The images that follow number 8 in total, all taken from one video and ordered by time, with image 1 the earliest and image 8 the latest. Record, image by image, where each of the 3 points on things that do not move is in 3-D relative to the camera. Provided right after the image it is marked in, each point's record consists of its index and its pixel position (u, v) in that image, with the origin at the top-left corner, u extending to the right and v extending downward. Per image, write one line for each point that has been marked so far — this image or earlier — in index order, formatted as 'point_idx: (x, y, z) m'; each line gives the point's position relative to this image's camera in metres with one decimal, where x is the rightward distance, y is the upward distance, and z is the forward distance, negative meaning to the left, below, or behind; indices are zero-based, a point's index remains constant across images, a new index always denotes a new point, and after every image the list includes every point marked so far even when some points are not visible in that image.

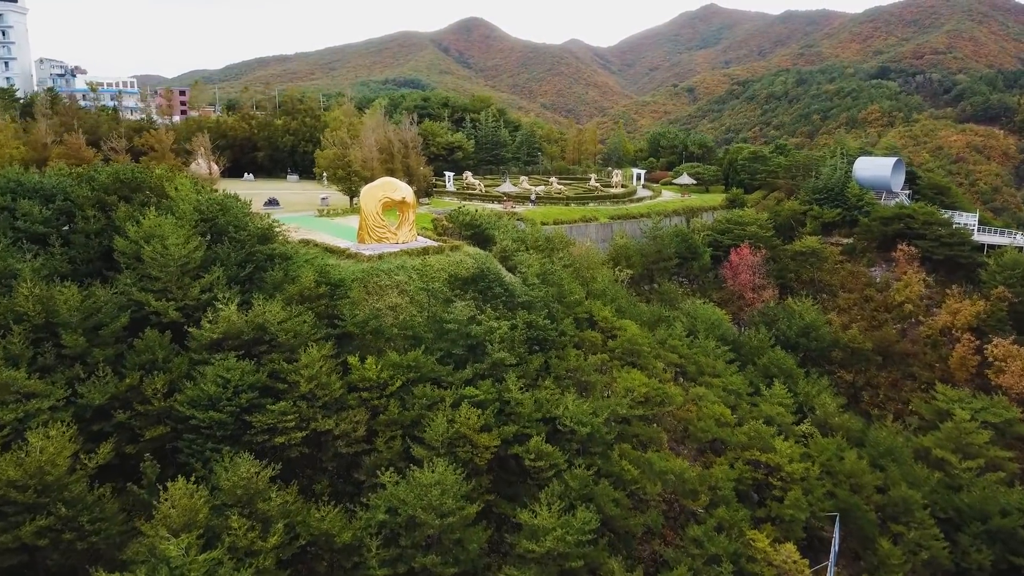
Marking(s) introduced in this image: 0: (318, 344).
0: (-4.5, -1.3, +18.7) m
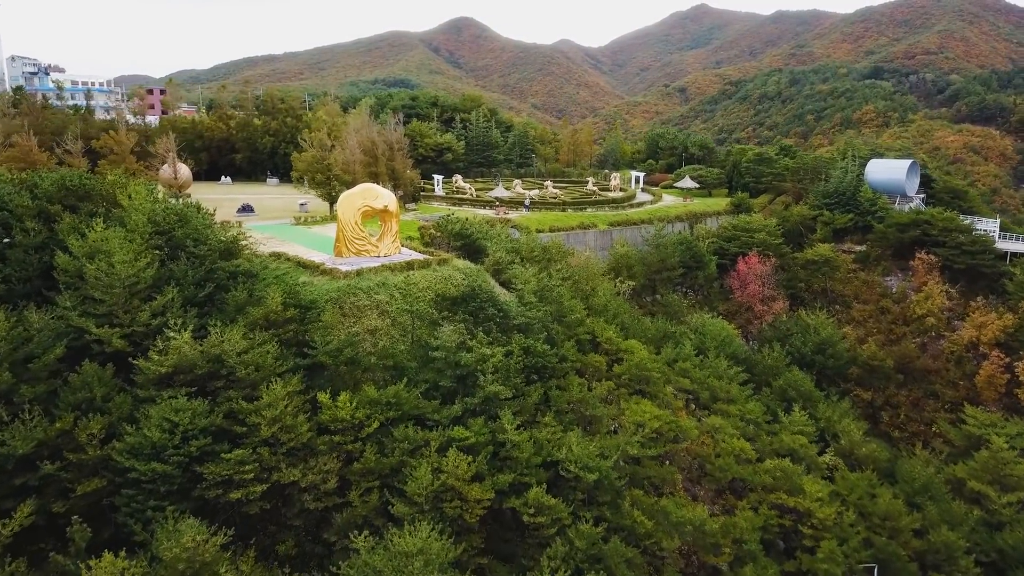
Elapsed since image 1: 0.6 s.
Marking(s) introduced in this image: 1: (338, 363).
0: (-4.6, -1.8, +16.2) m
1: (-3.7, -1.6, +17.1) m
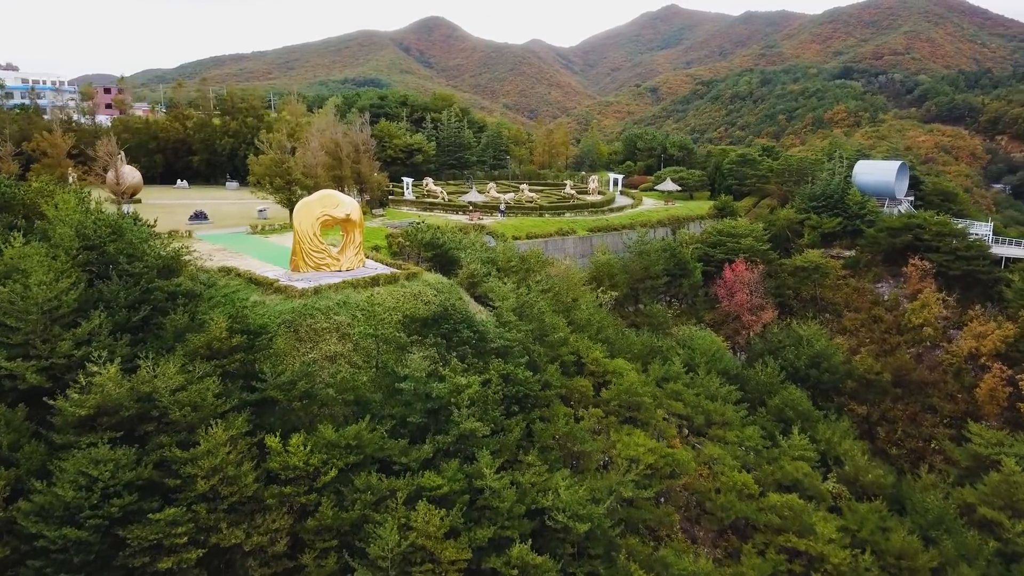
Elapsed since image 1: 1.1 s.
0: (-4.9, -2.3, +14.0) m
1: (-4.1, -2.0, +14.9) m
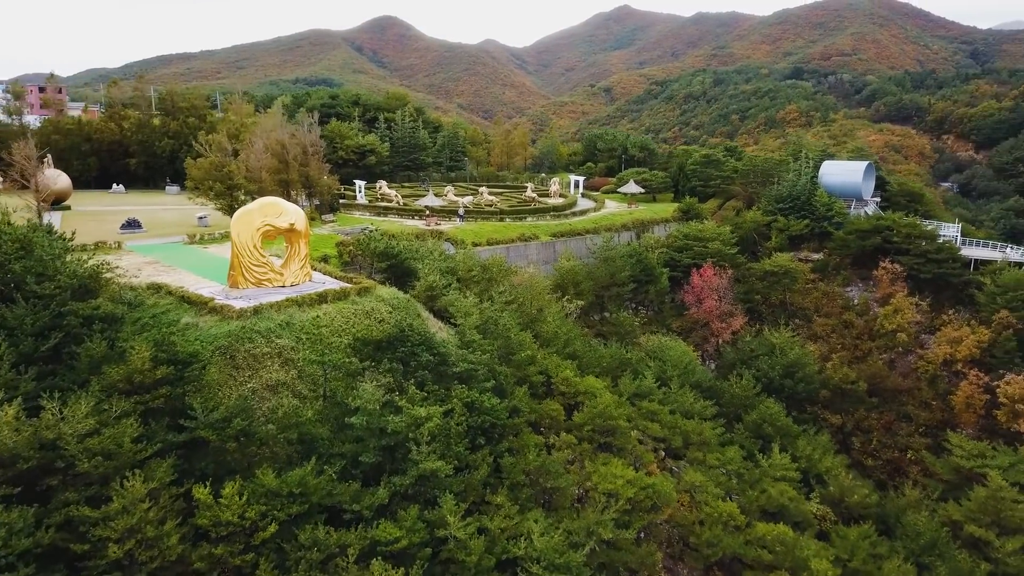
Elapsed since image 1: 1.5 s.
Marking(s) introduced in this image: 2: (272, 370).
0: (-5.5, -2.7, +12.1) m
1: (-4.6, -2.4, +13.1) m
2: (-4.6, -1.6, +15.4) m
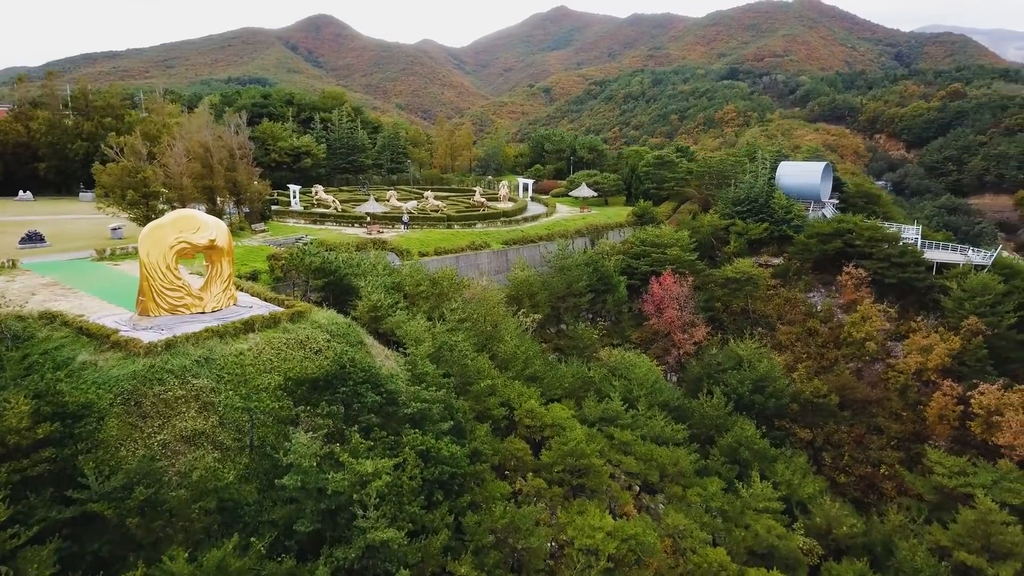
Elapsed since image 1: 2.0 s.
0: (-5.8, -3.2, +9.6) m
1: (-5.1, -2.9, +10.6) m
2: (-5.2, -2.1, +12.9) m
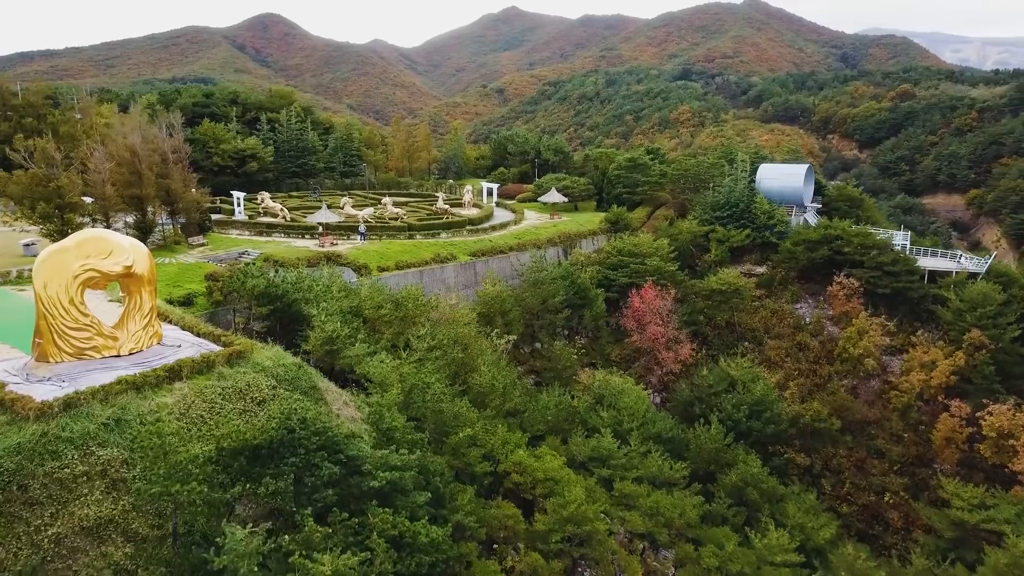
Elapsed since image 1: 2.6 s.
0: (-5.7, -3.8, +6.7) m
1: (-5.0, -3.5, +7.7) m
2: (-5.2, -2.6, +10.0) m
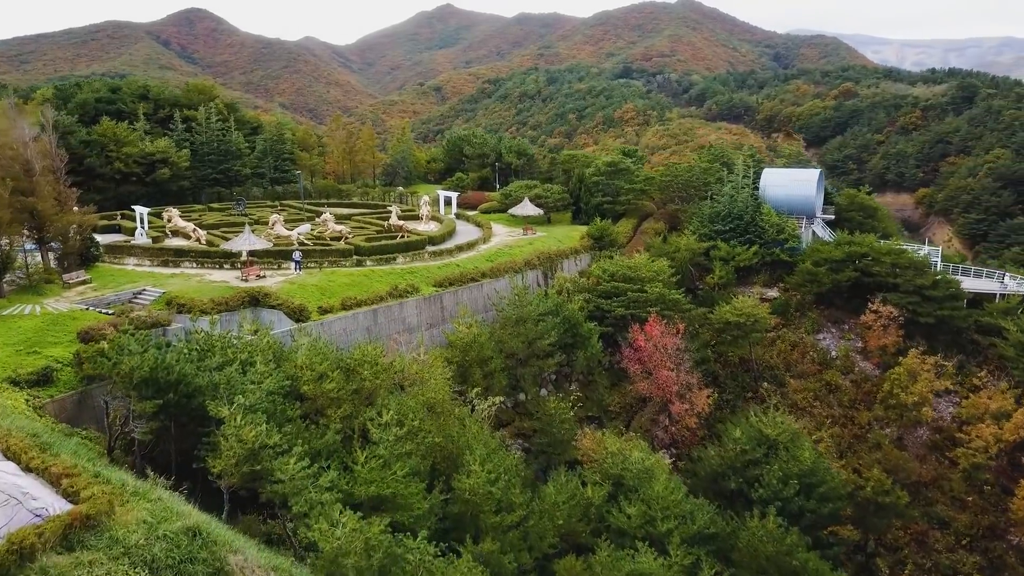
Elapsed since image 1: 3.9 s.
0: (-4.7, -4.9, +0.9) m
1: (-4.1, -4.7, +2.0) m
2: (-4.5, -3.8, +4.3) m
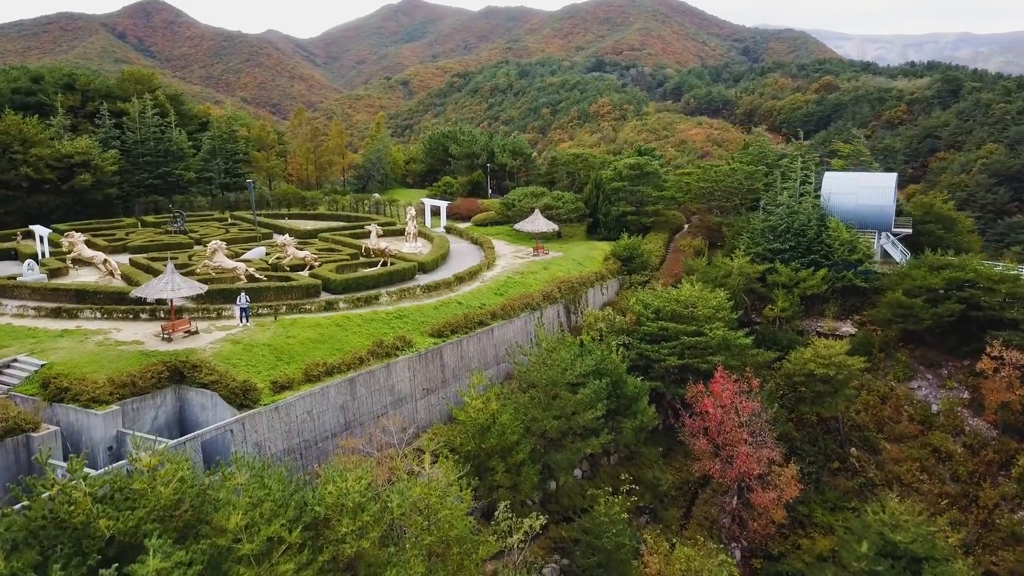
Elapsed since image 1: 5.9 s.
0: (-3.3, -6.1, -4.9) m
1: (-2.7, -5.9, -3.8) m
2: (-3.2, -5.0, -1.5) m
